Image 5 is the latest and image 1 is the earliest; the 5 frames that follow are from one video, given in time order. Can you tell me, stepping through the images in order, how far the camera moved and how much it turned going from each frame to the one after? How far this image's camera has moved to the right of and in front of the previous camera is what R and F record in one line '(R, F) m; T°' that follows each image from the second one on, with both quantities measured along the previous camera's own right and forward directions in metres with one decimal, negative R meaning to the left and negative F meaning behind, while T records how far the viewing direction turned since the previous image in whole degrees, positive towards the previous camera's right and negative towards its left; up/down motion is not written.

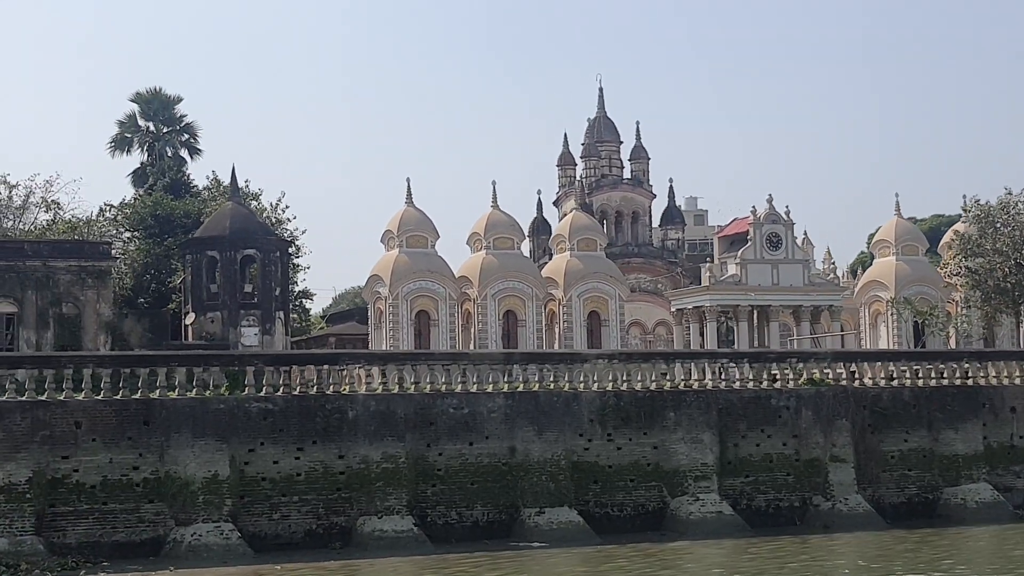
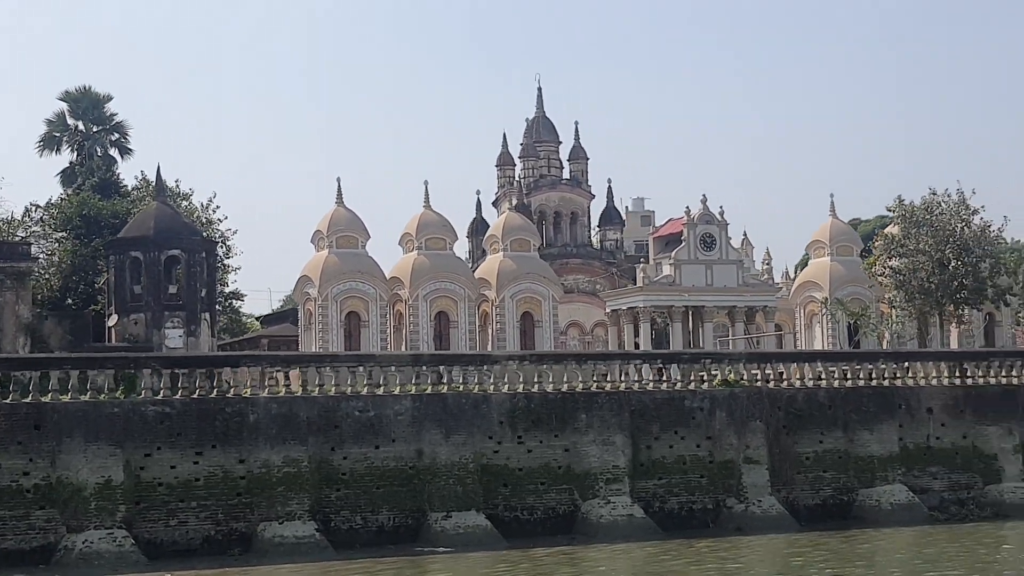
(+0.8, +0.3) m; +2°
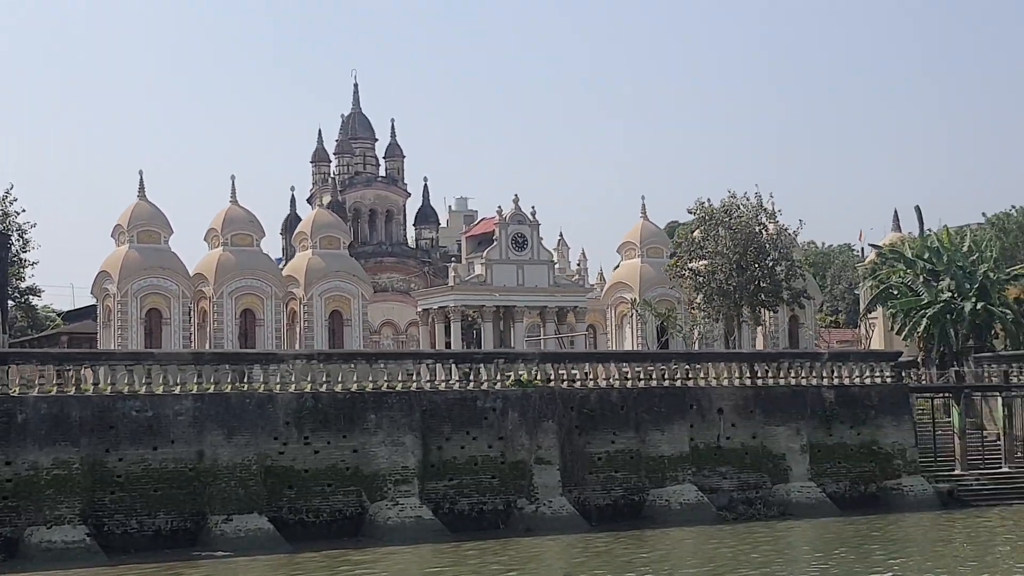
(+0.6, +0.3) m; +7°
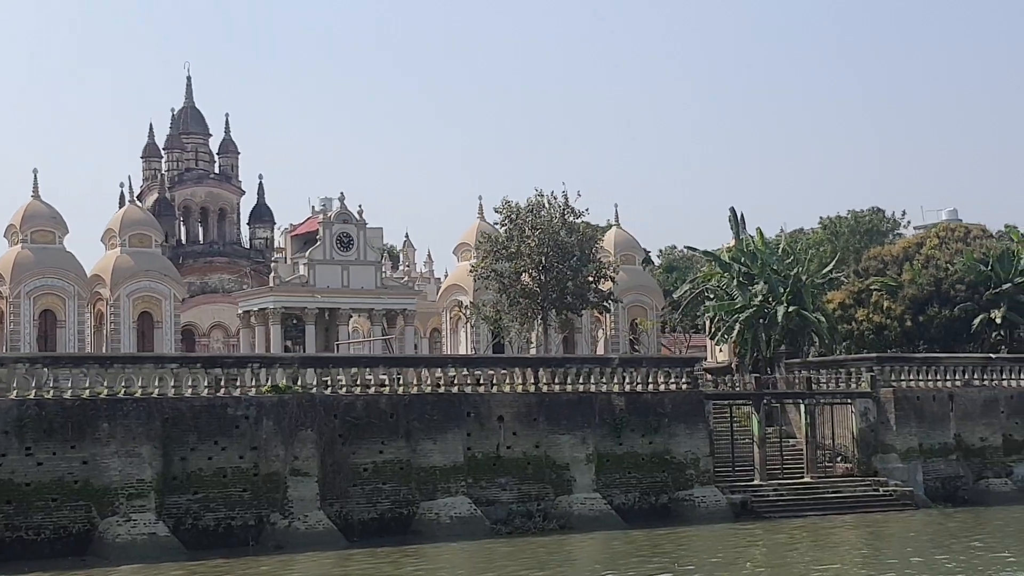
(+2.1, +1.4) m; +4°
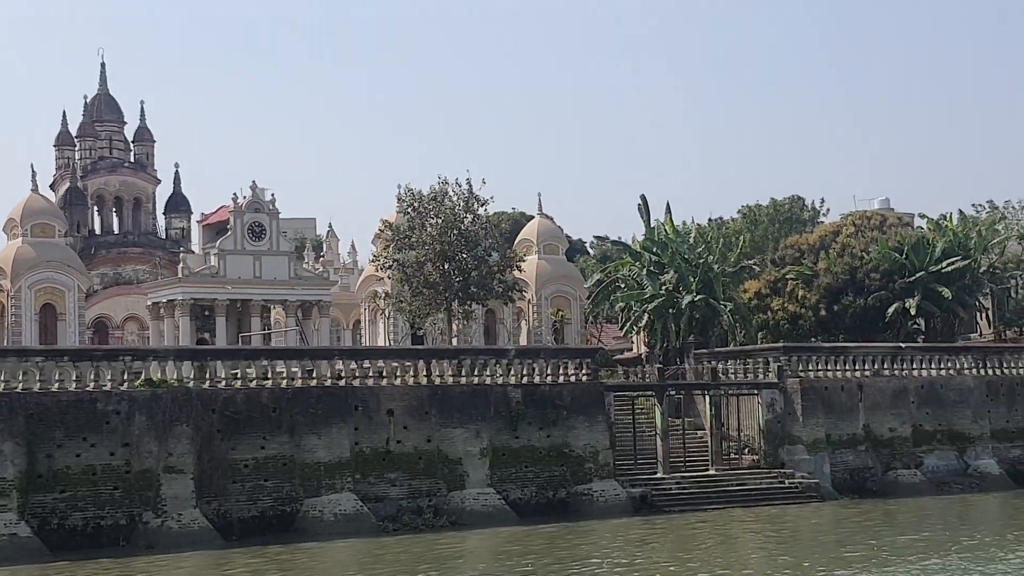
(+1.0, +0.7) m; +2°
